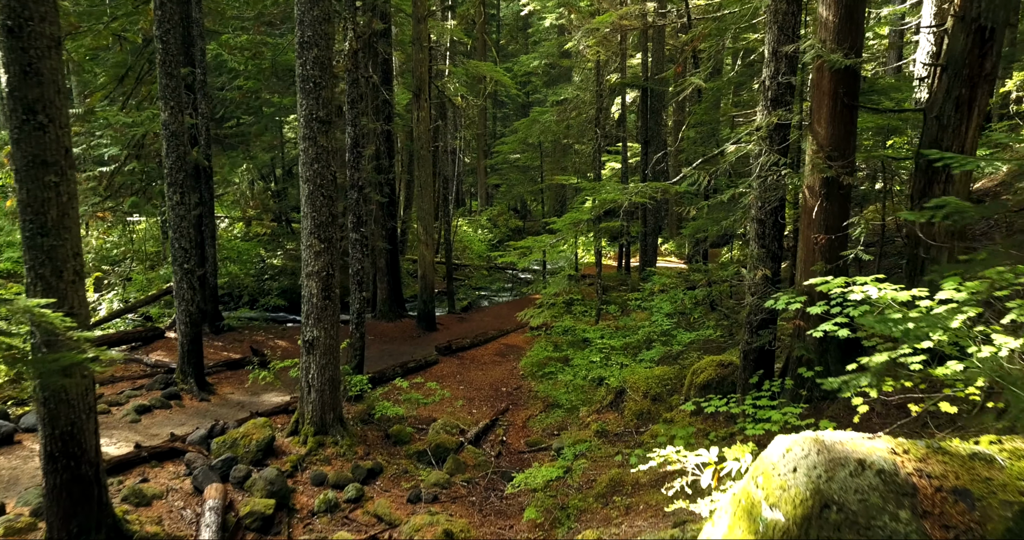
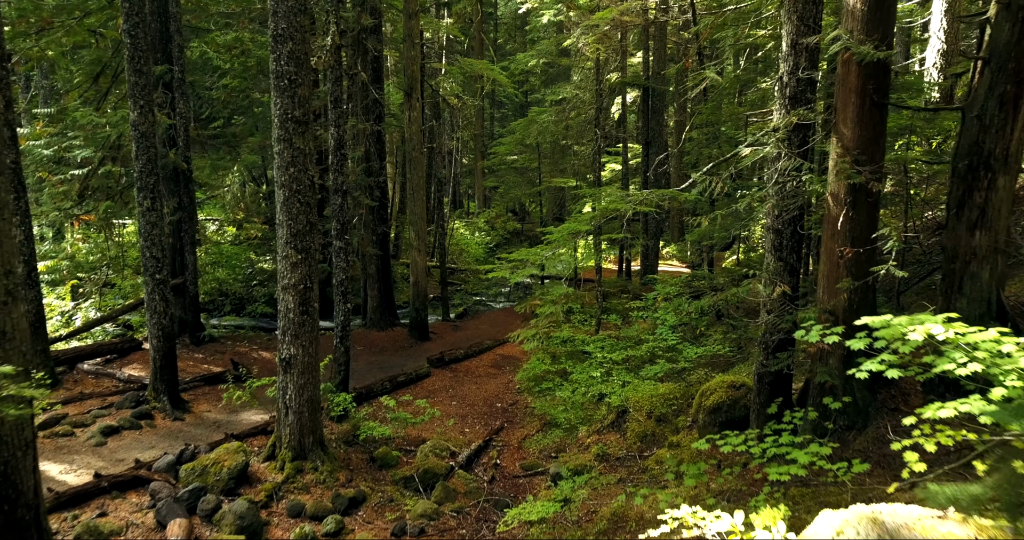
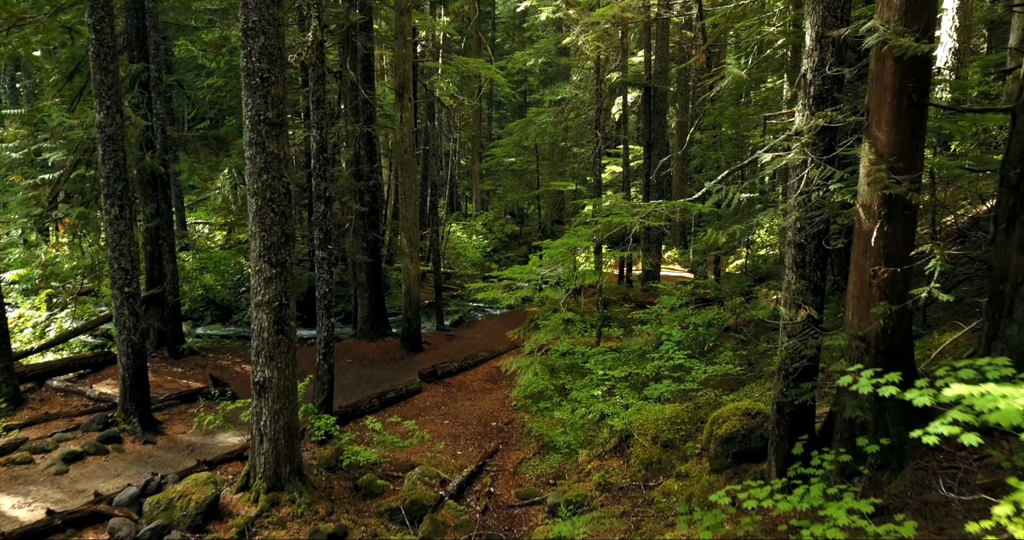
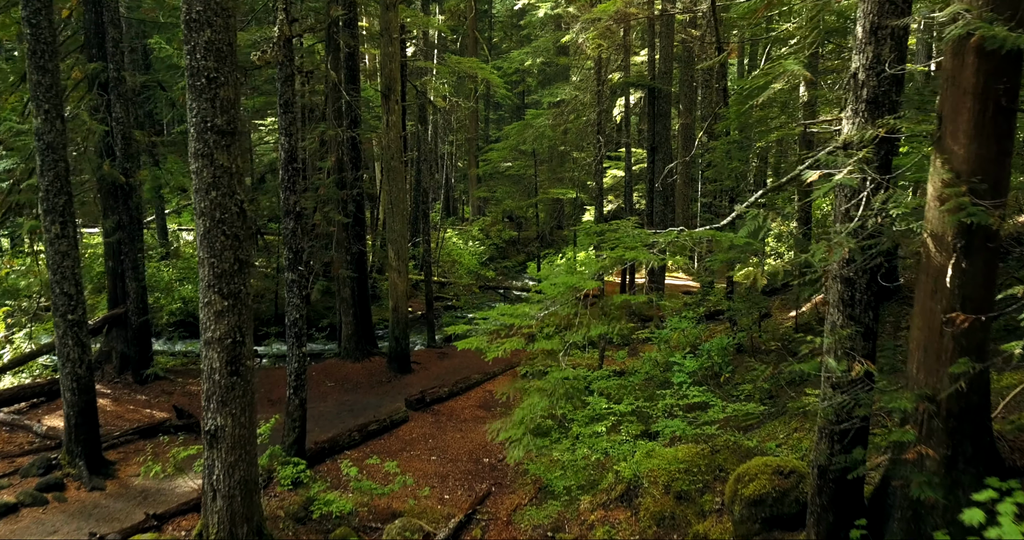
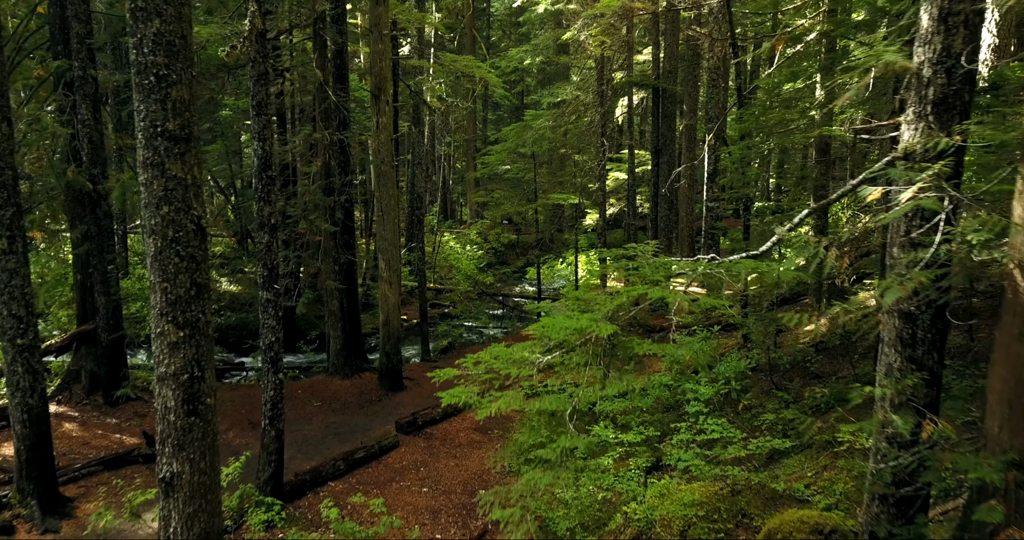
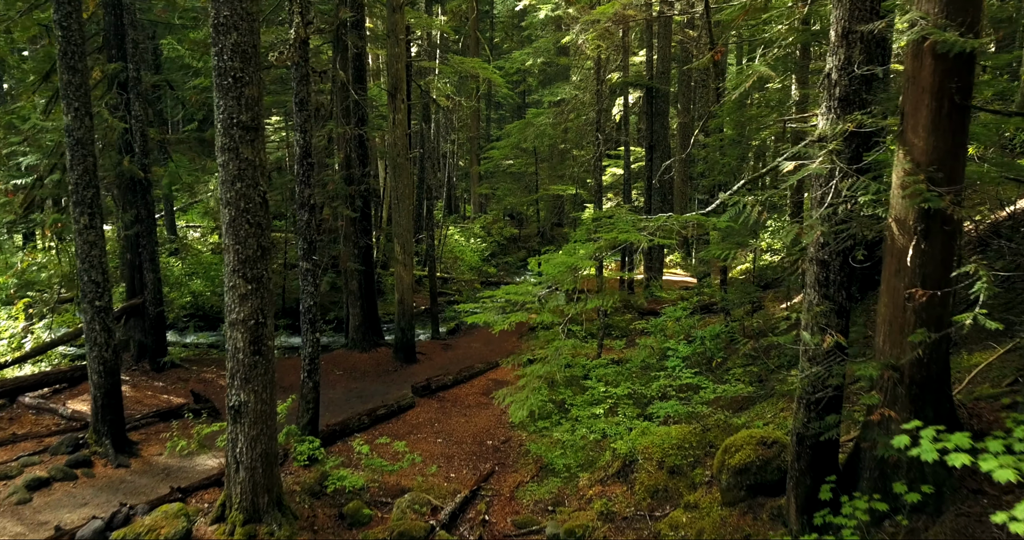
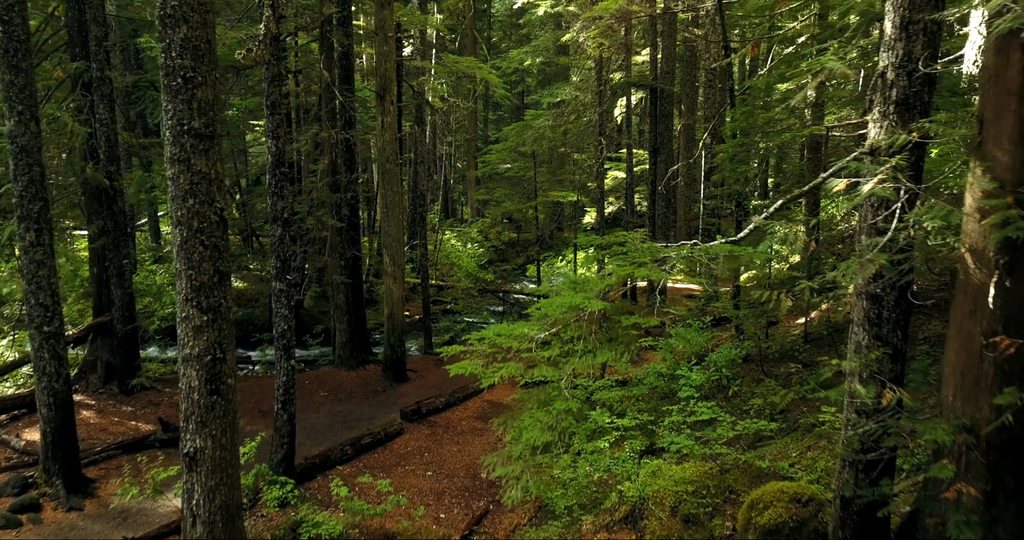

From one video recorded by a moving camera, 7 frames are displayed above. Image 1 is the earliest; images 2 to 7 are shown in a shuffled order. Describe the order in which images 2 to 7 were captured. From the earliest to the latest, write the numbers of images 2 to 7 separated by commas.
2, 3, 6, 4, 7, 5
